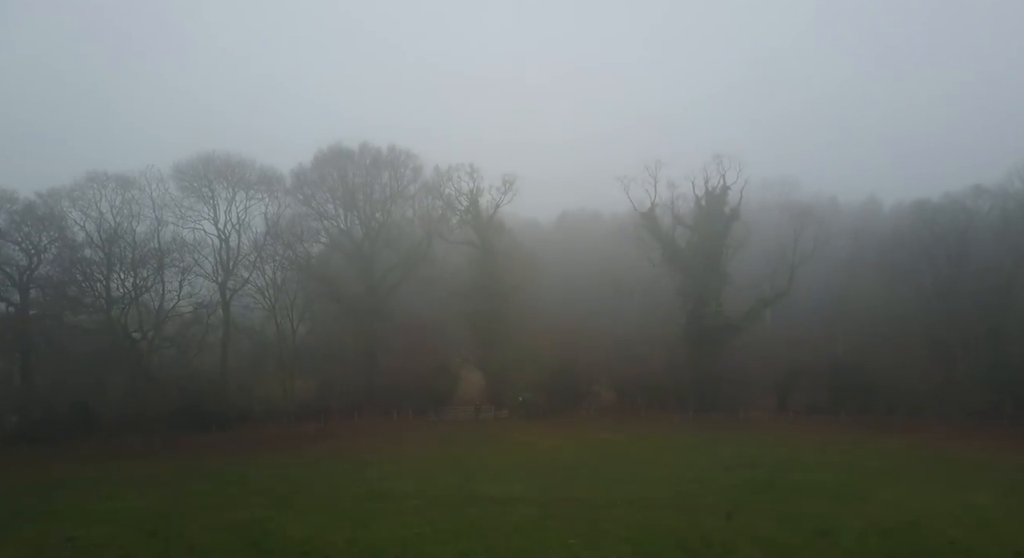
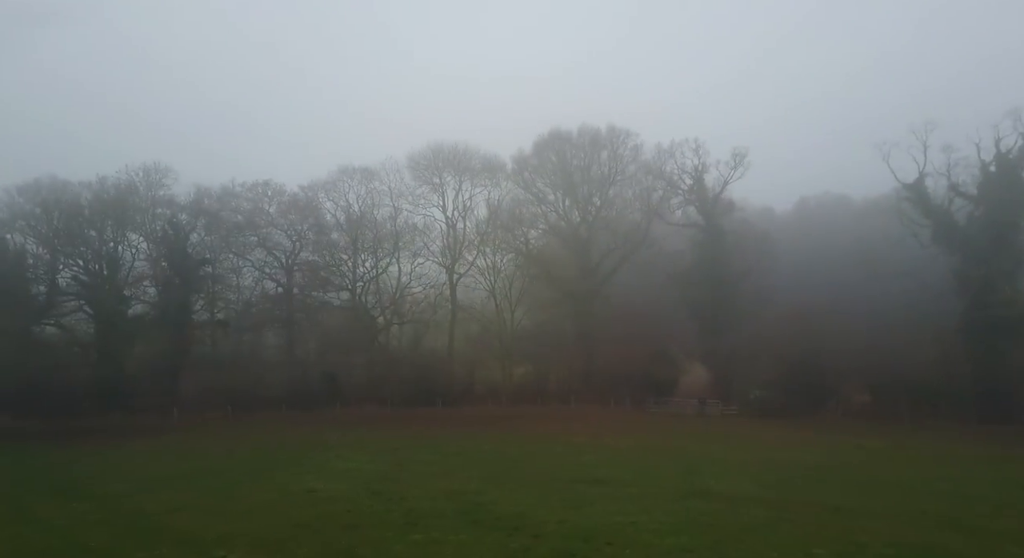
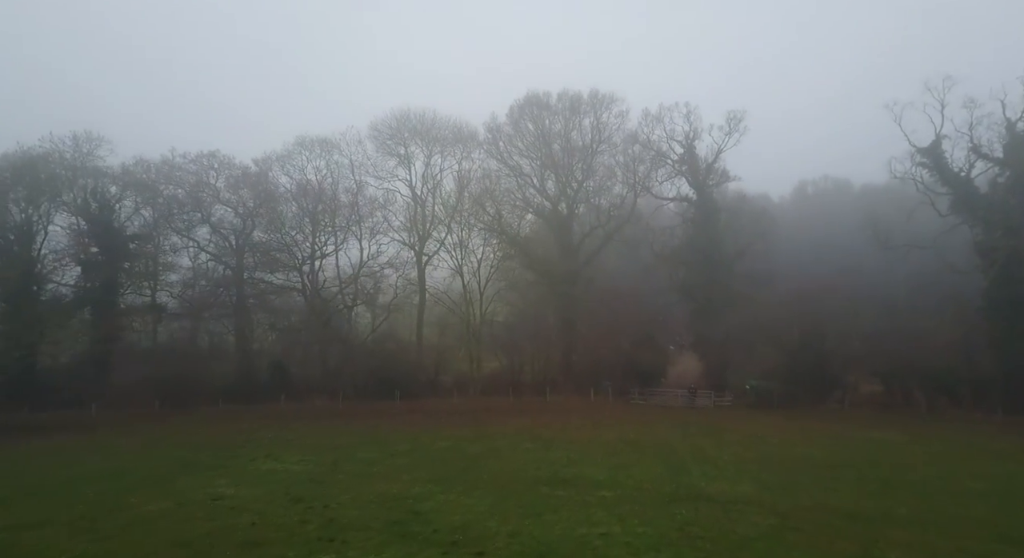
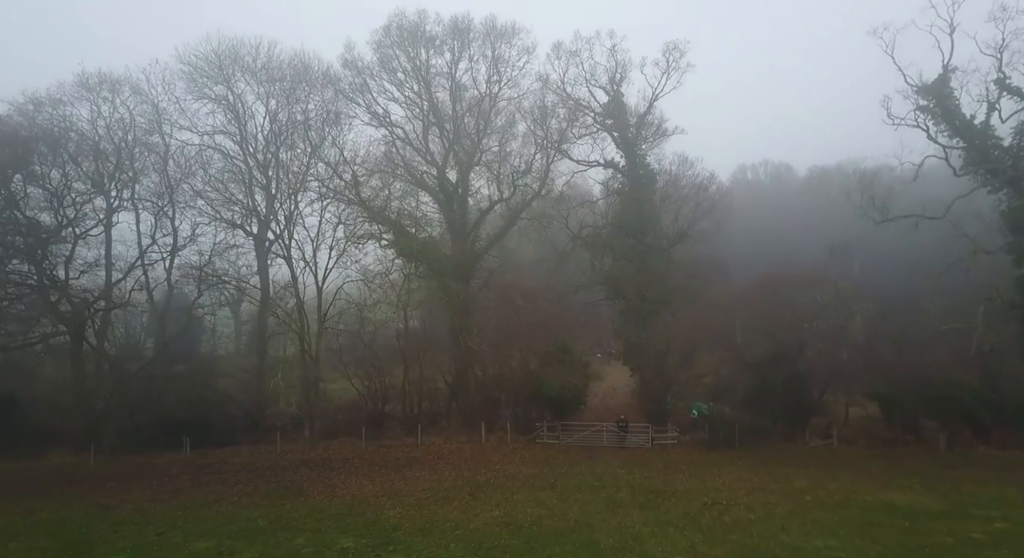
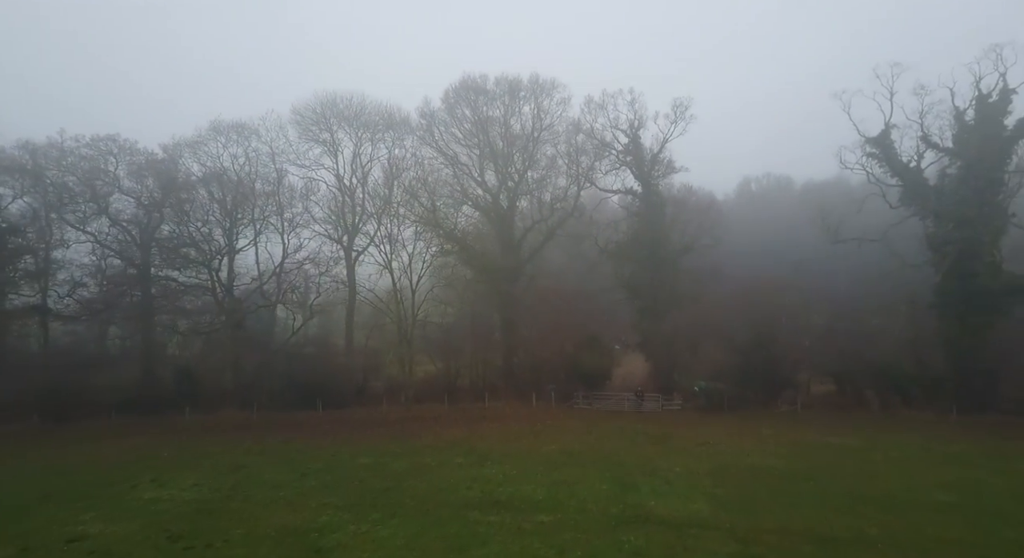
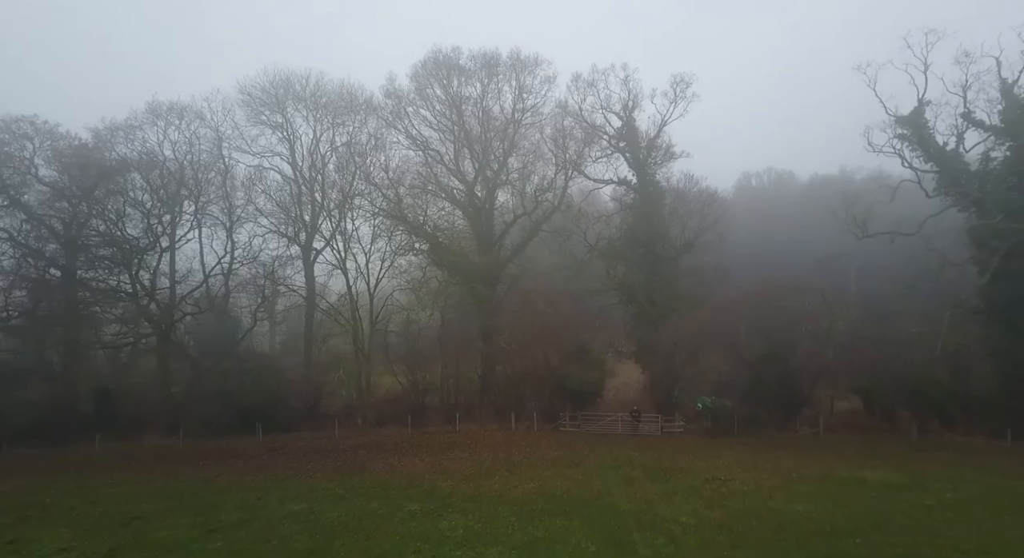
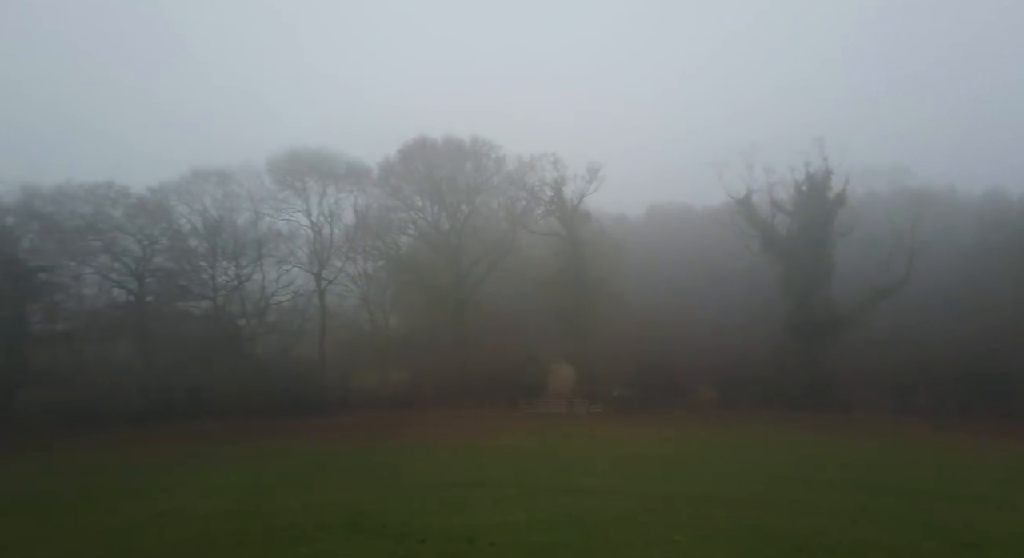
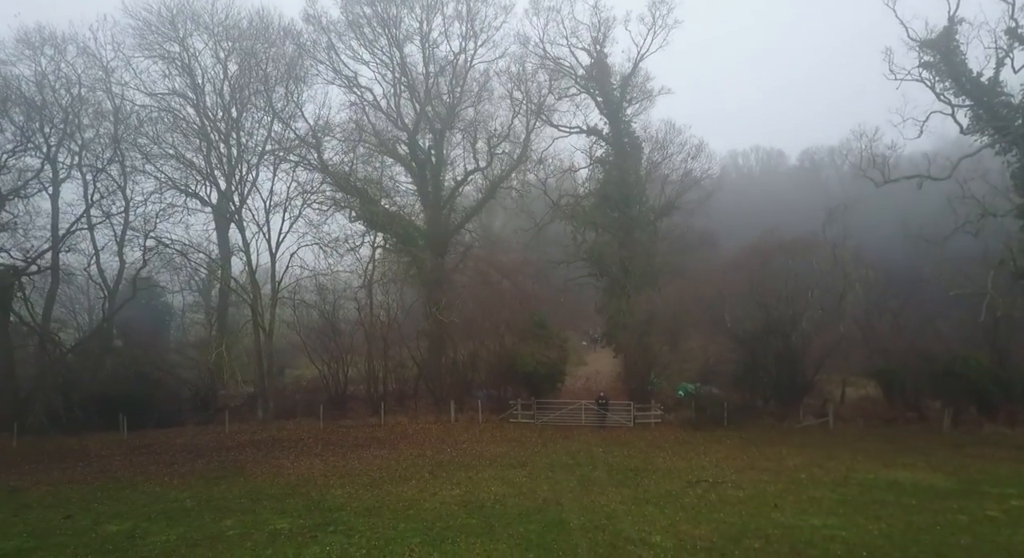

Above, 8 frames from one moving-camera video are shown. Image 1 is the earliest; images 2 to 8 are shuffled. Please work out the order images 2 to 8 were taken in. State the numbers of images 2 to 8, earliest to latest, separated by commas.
7, 2, 3, 5, 6, 4, 8
